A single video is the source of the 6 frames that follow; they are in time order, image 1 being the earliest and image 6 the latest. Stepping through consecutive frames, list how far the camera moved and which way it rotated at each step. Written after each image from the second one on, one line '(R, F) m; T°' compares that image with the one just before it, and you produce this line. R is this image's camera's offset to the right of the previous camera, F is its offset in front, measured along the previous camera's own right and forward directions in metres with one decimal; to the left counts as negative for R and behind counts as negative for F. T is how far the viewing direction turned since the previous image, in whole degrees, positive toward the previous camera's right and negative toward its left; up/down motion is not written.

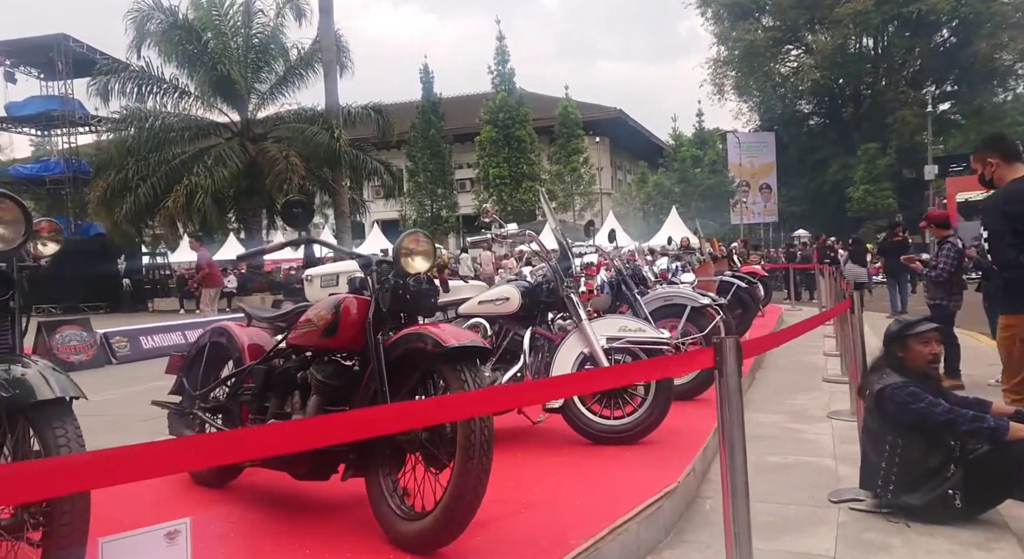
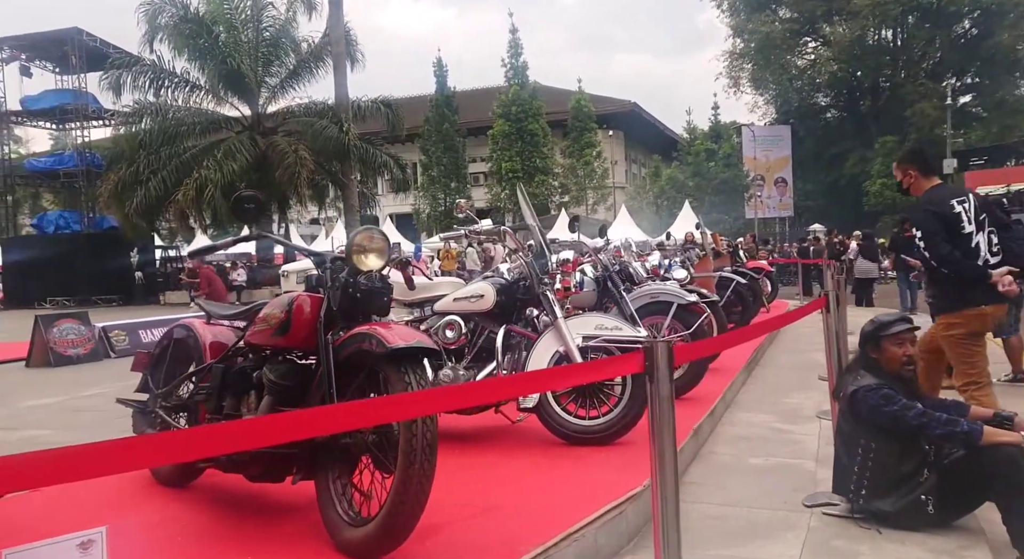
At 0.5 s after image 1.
(+0.2, +0.1) m; -1°
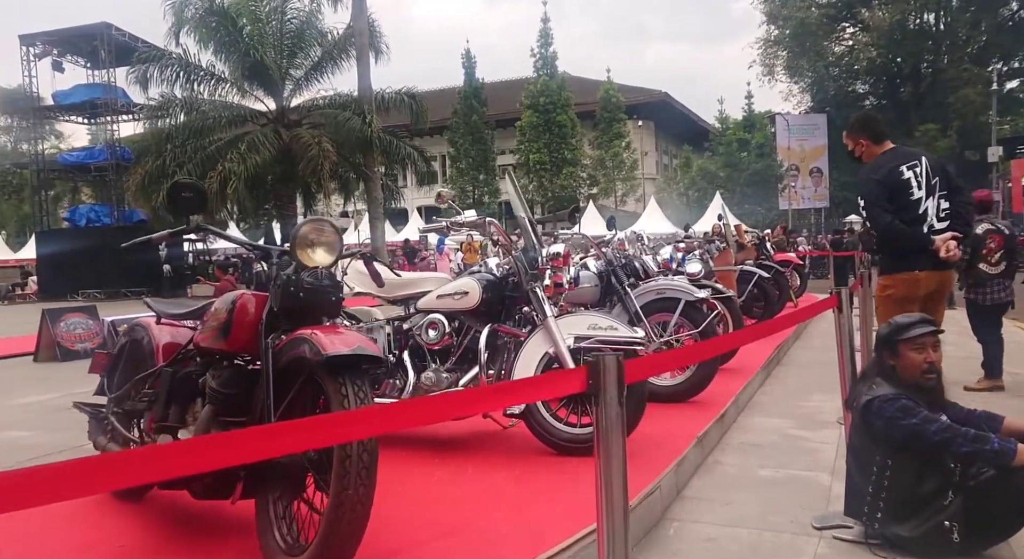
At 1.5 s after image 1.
(+0.2, +0.4) m; -2°
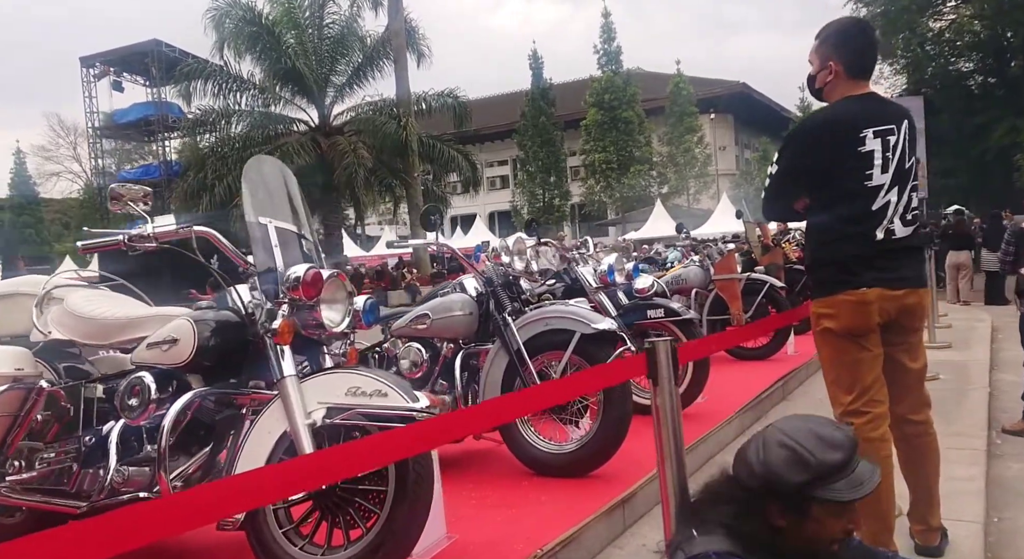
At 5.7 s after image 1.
(+1.3, +1.6) m; -7°
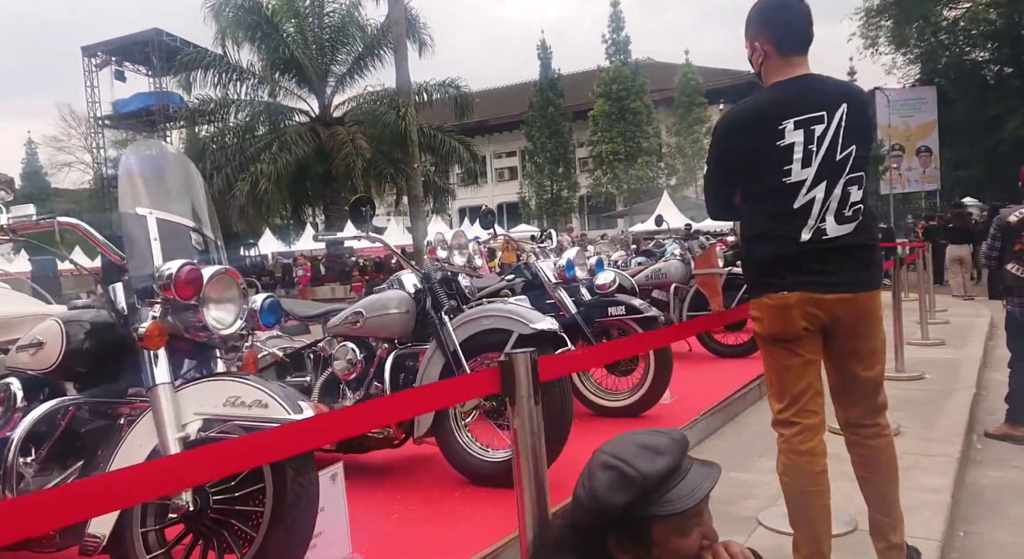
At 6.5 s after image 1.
(+0.4, +0.3) m; -1°
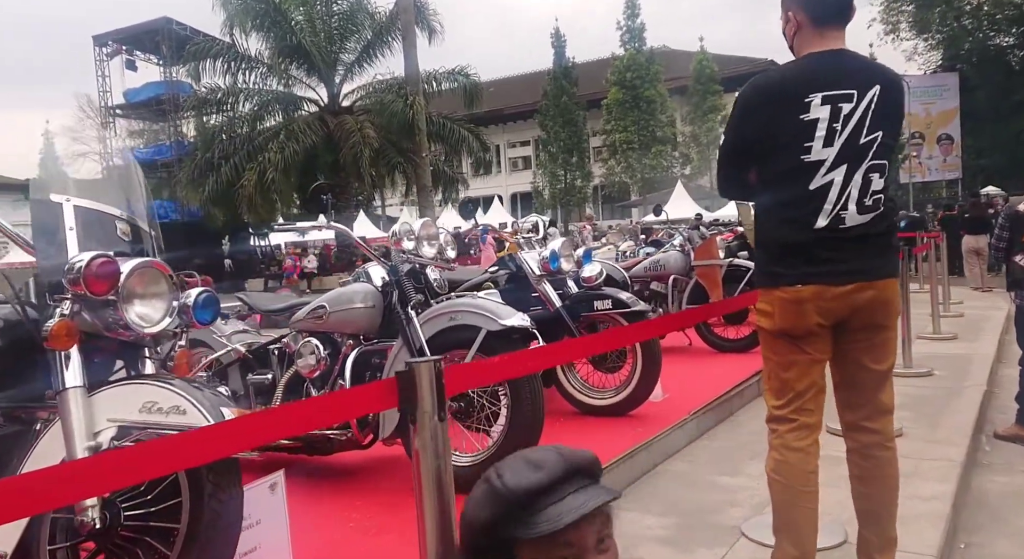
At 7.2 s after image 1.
(+0.2, +0.2) m; -1°
